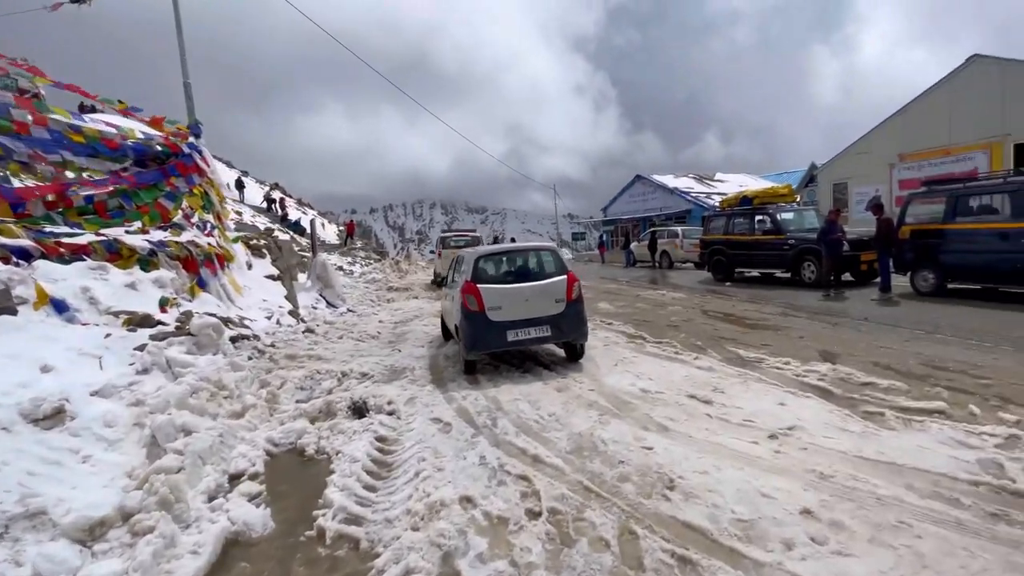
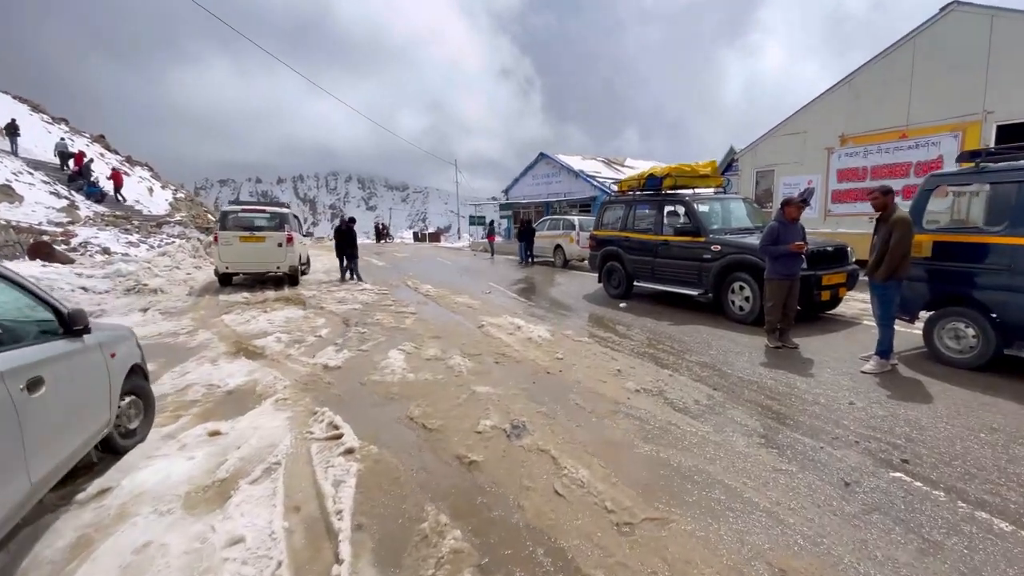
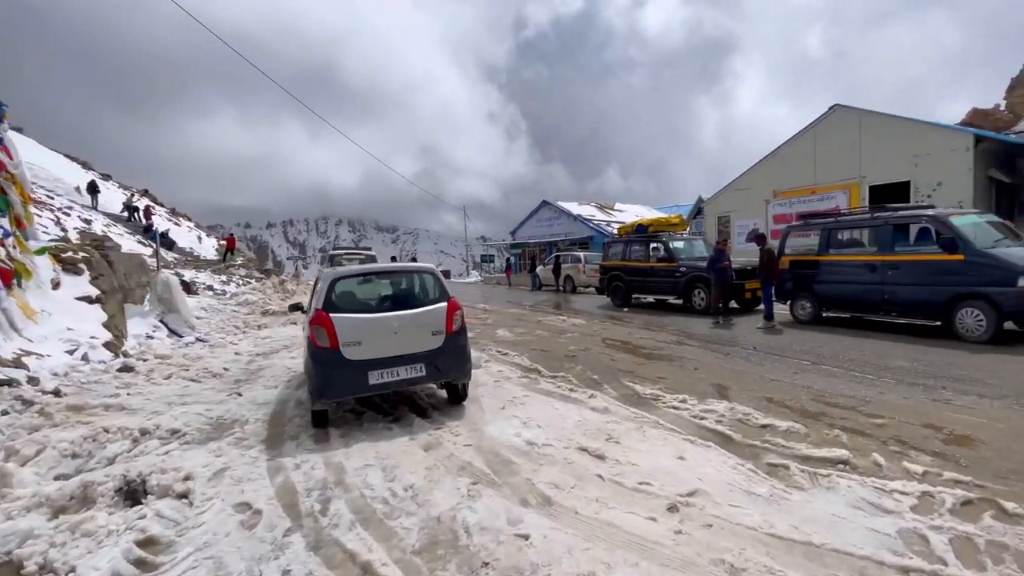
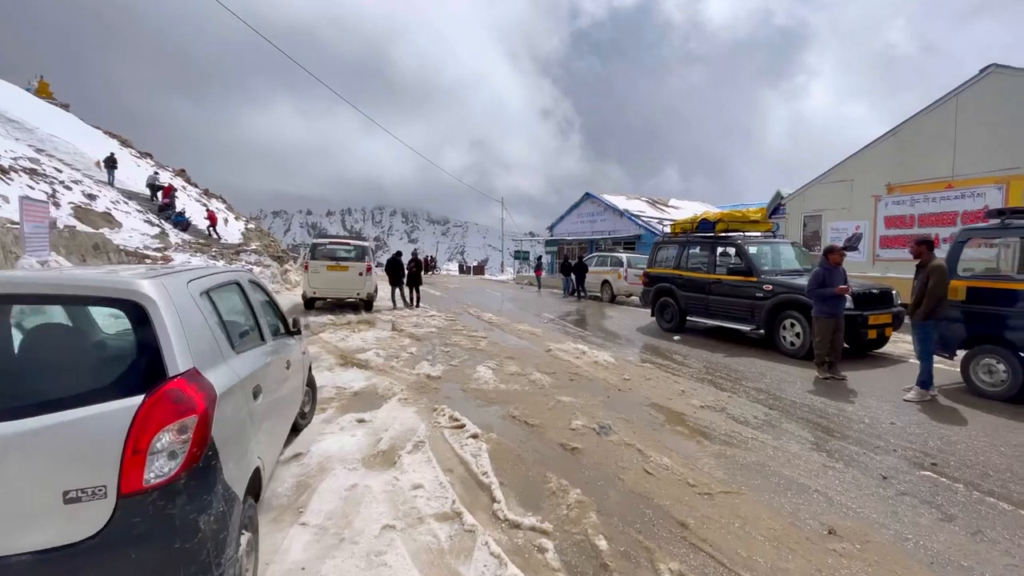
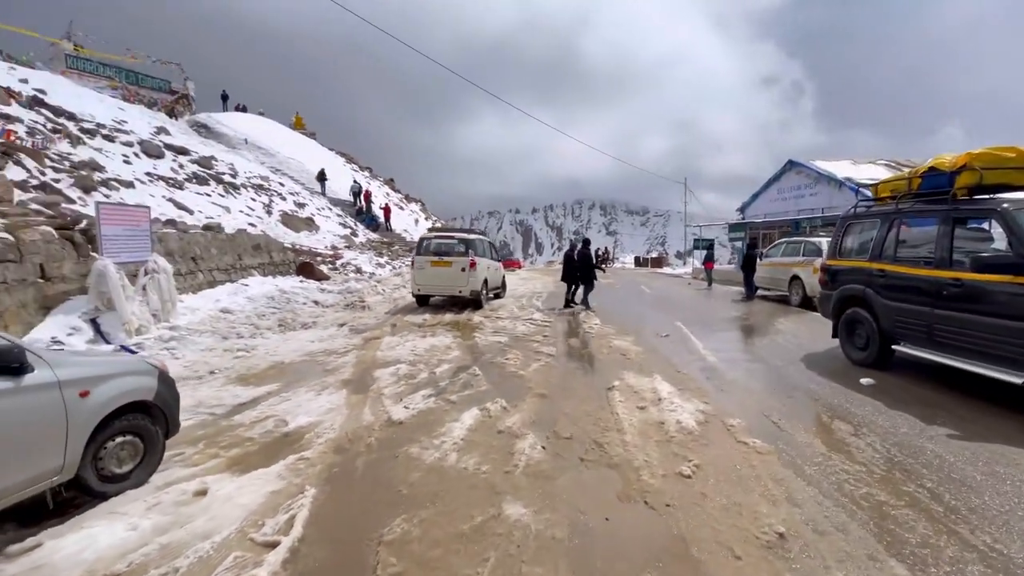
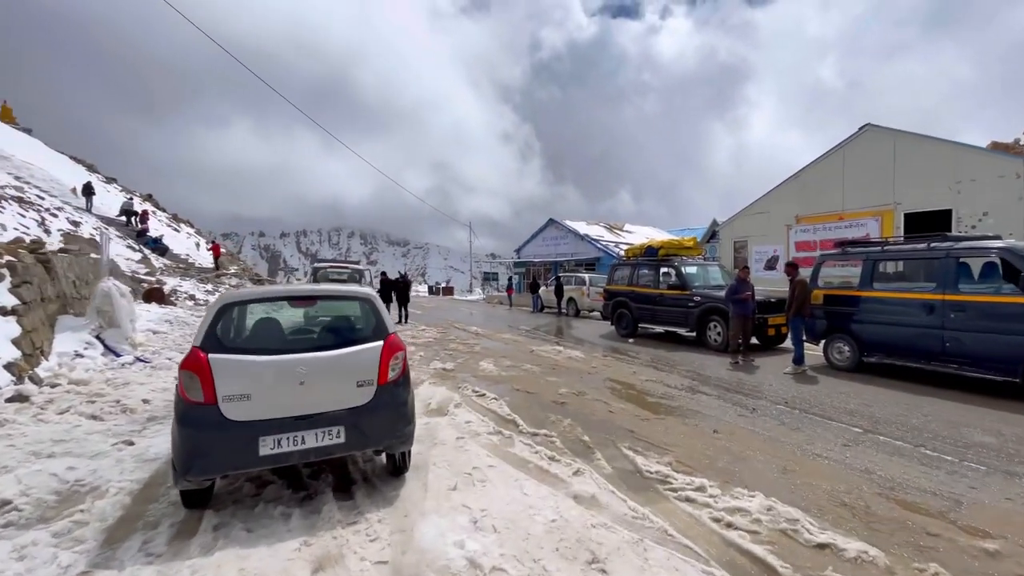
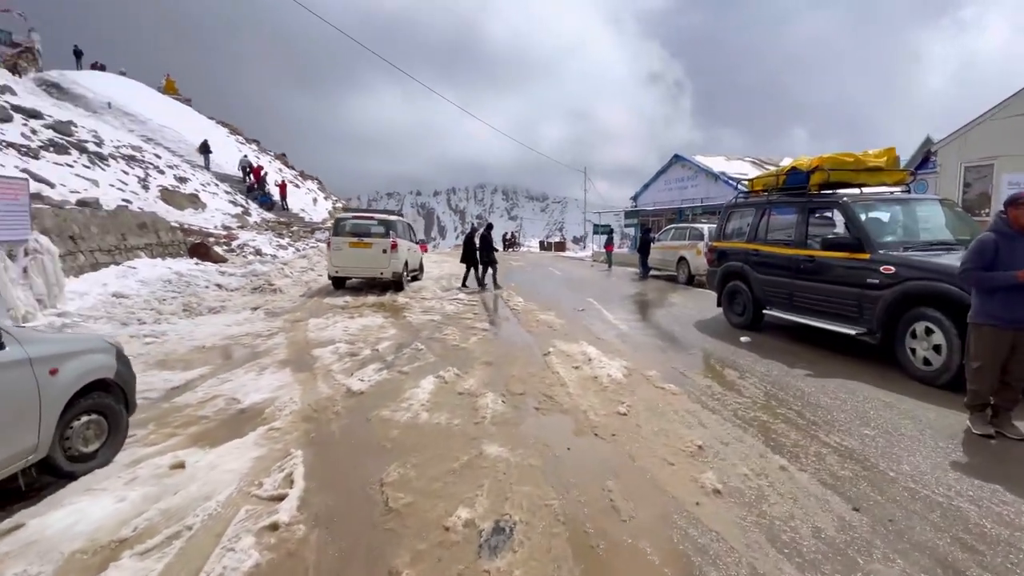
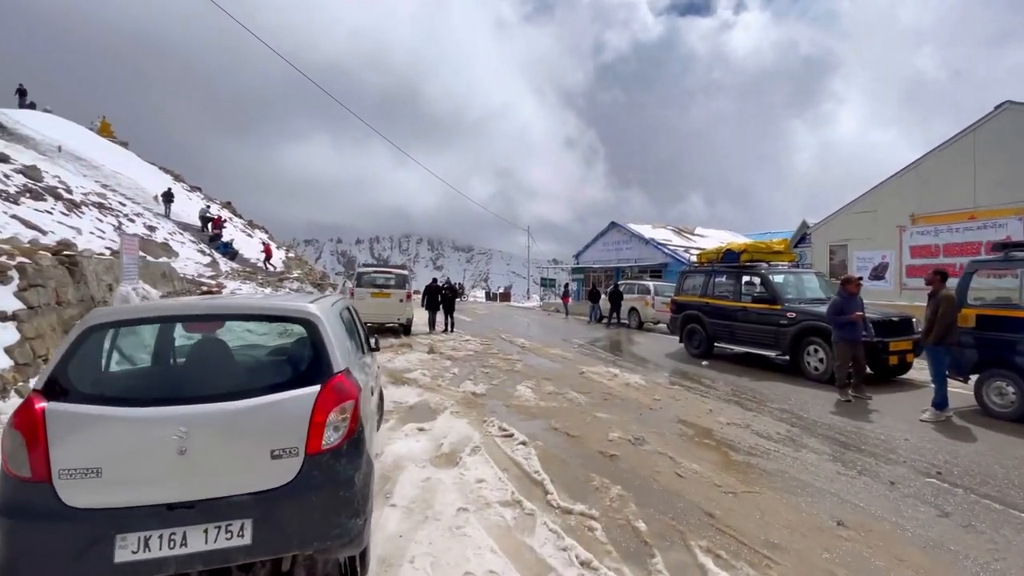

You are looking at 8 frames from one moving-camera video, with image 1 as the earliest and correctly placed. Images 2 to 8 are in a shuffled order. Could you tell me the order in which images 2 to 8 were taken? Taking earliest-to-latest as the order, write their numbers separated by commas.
3, 6, 8, 4, 2, 7, 5
